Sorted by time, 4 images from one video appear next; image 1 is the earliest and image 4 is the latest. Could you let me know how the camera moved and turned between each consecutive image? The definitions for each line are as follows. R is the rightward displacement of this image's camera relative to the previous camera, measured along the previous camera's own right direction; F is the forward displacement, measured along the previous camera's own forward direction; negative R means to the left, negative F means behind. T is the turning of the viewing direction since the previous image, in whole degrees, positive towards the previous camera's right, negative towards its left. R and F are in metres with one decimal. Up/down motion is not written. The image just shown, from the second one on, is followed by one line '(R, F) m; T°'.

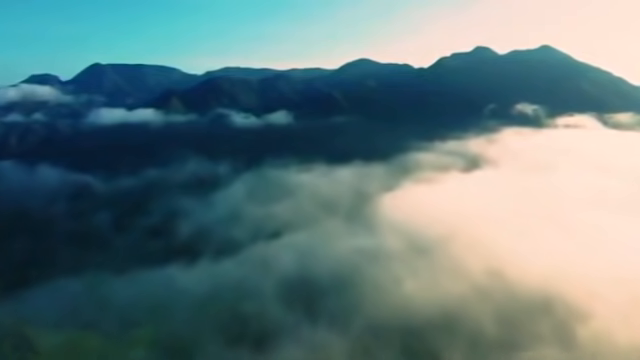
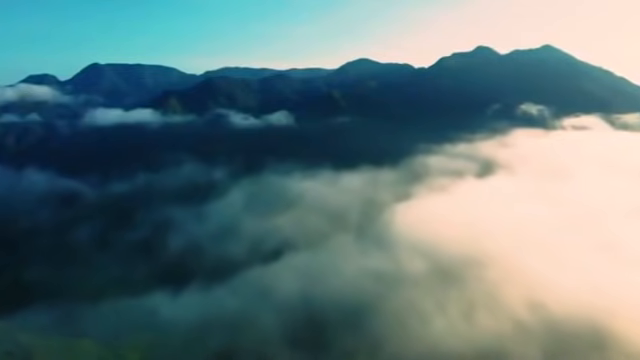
(-0.6, +5.5) m; 0°
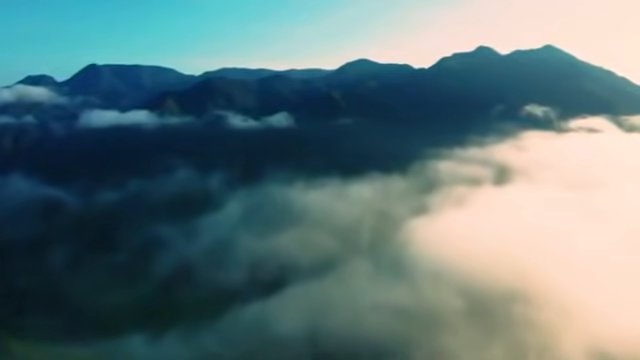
(-0.6, +6.2) m; 0°
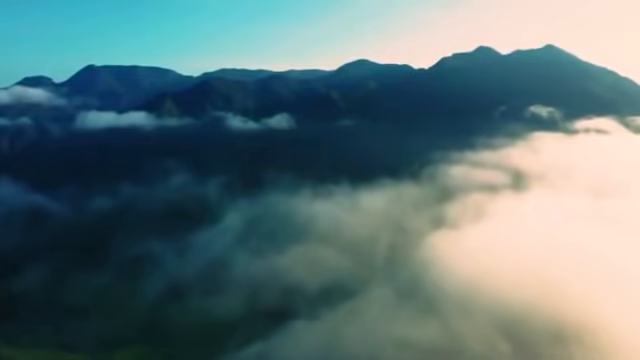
(-0.7, +4.7) m; 0°
